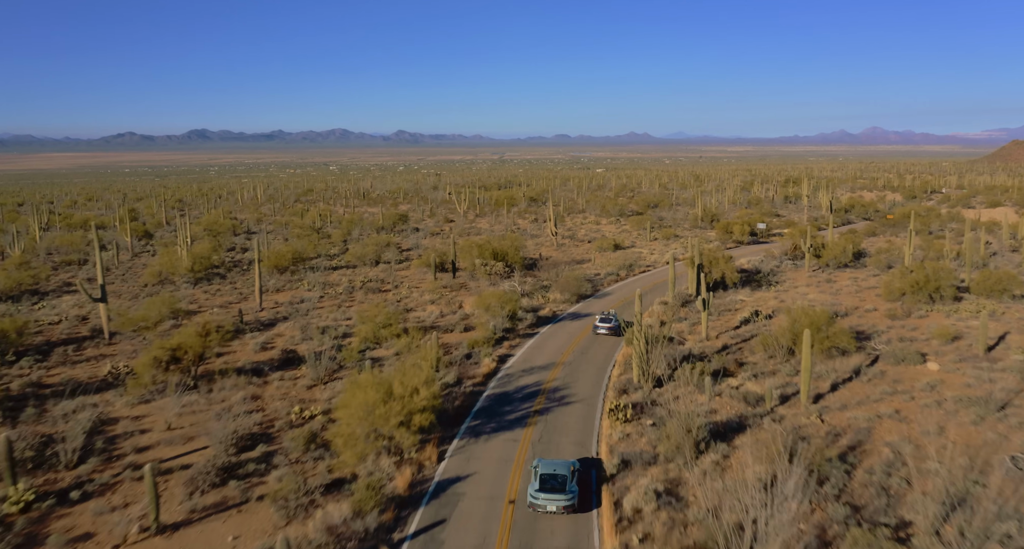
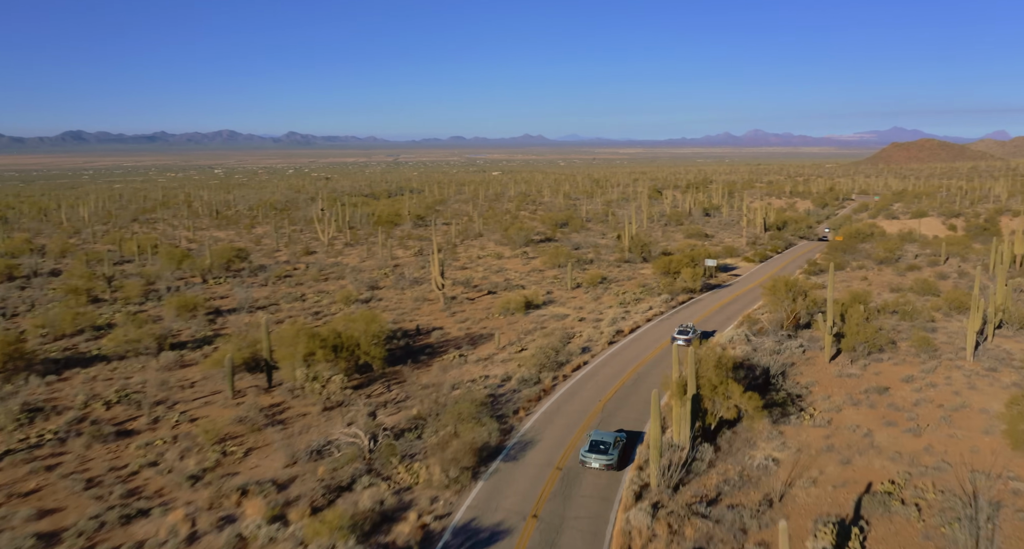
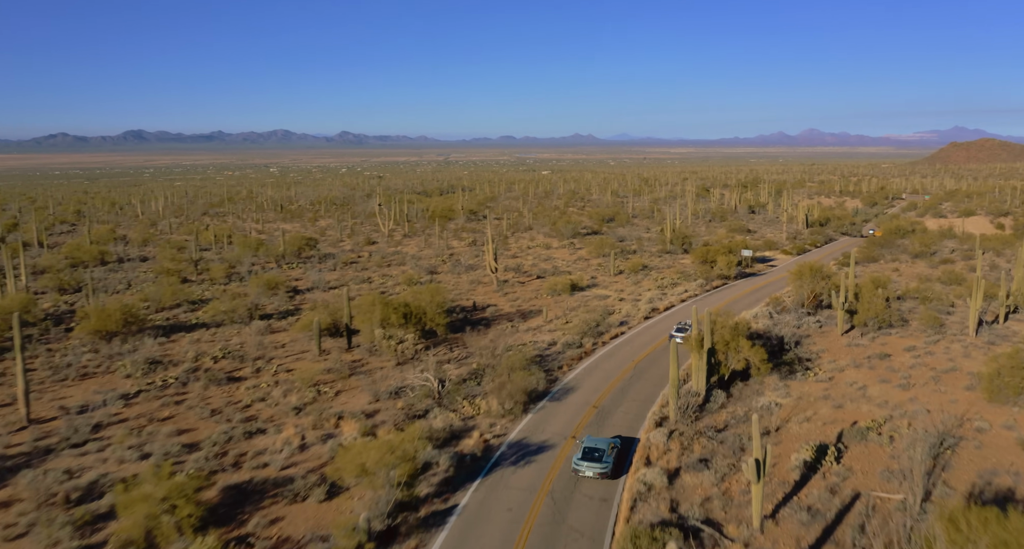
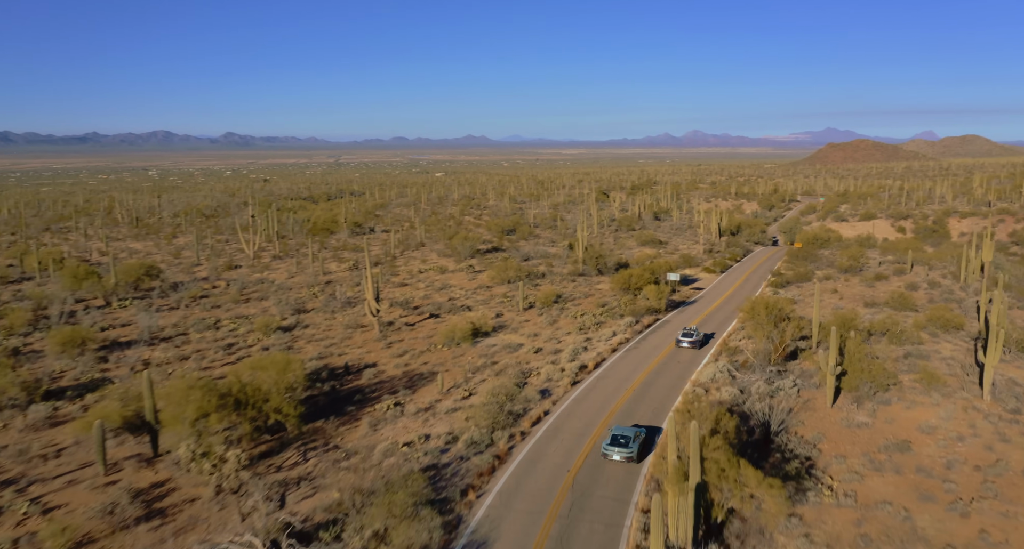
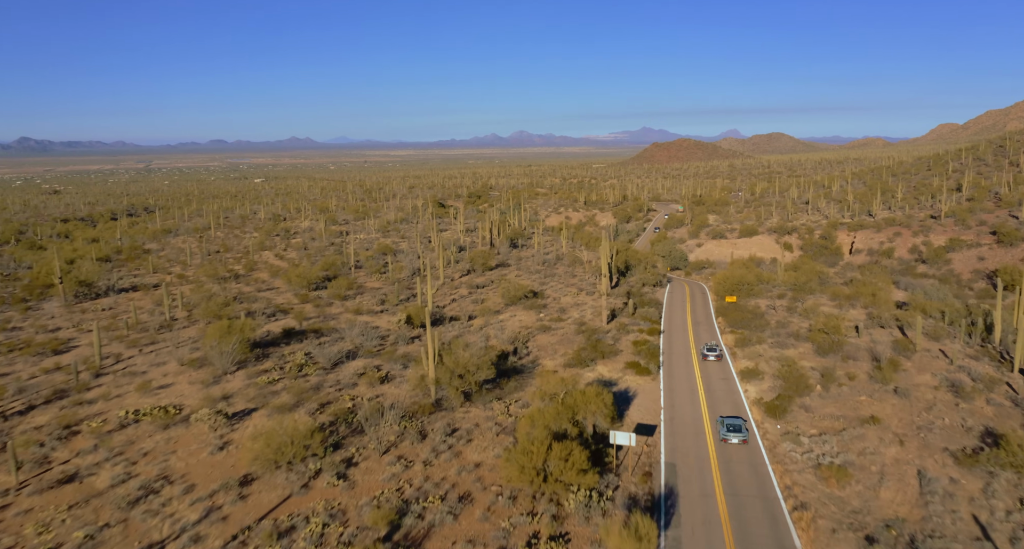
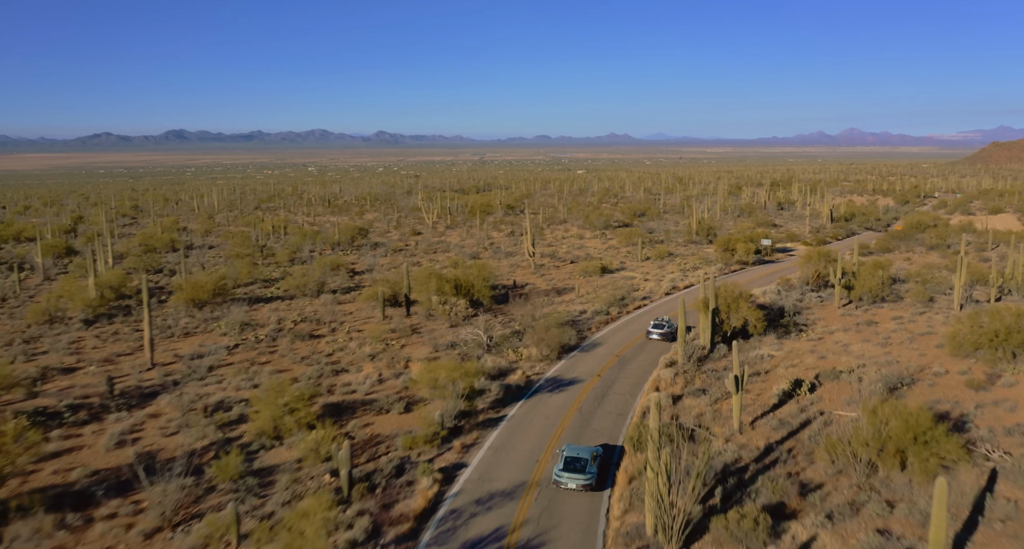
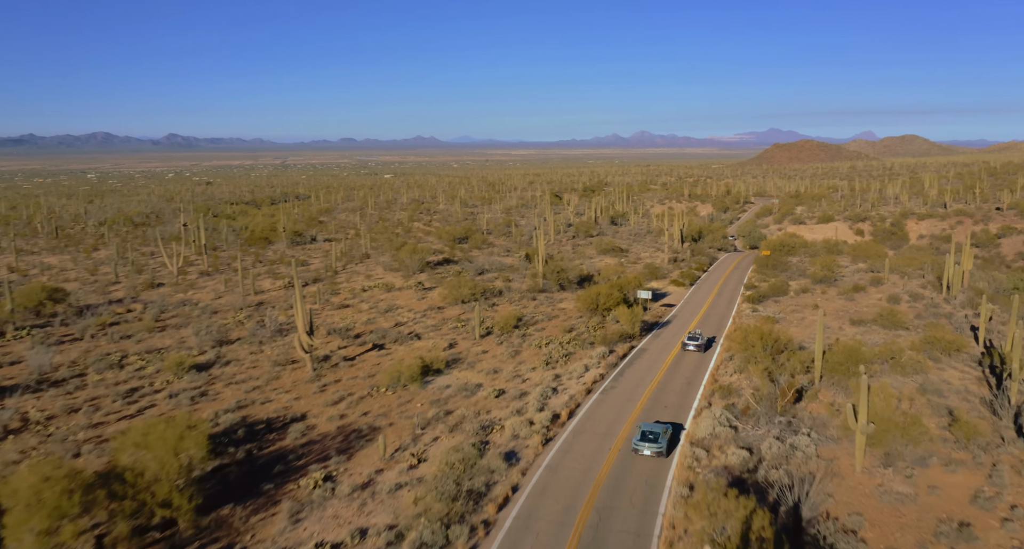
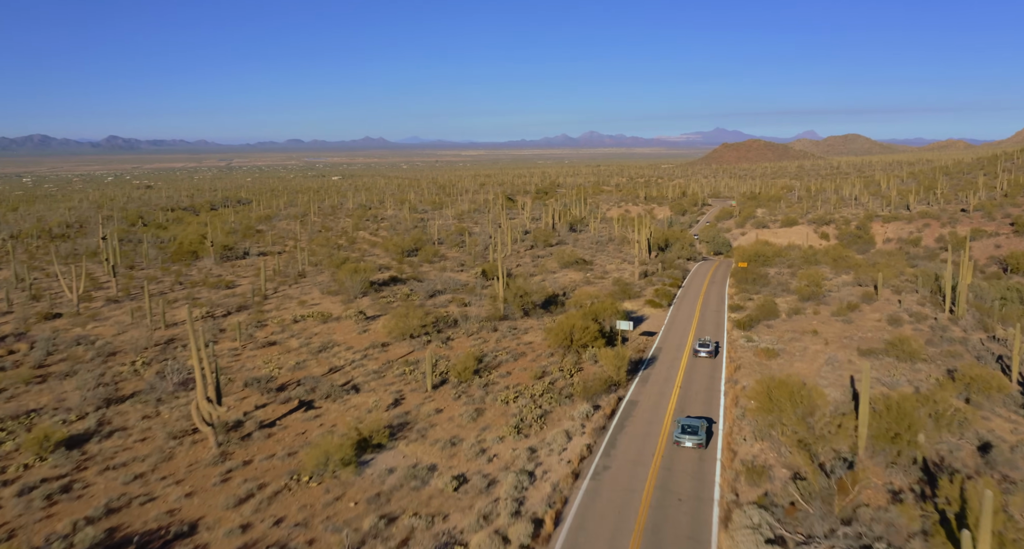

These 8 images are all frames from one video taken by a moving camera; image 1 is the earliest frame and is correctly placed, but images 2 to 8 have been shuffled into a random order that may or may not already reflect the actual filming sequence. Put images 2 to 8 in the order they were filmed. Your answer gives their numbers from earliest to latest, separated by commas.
6, 3, 2, 4, 7, 8, 5
